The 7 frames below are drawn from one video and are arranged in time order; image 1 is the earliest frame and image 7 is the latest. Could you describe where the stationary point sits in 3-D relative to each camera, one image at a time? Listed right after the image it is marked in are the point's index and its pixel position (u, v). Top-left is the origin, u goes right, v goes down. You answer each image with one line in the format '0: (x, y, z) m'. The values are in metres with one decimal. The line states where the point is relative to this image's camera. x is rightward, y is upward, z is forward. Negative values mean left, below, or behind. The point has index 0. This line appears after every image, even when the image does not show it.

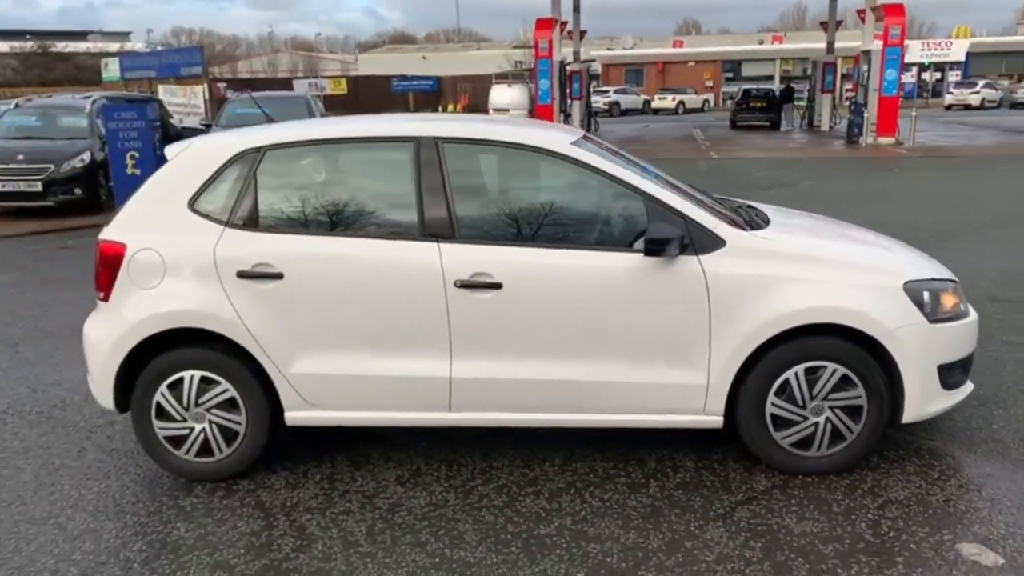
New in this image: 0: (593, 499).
0: (+0.4, -0.9, +3.6) m
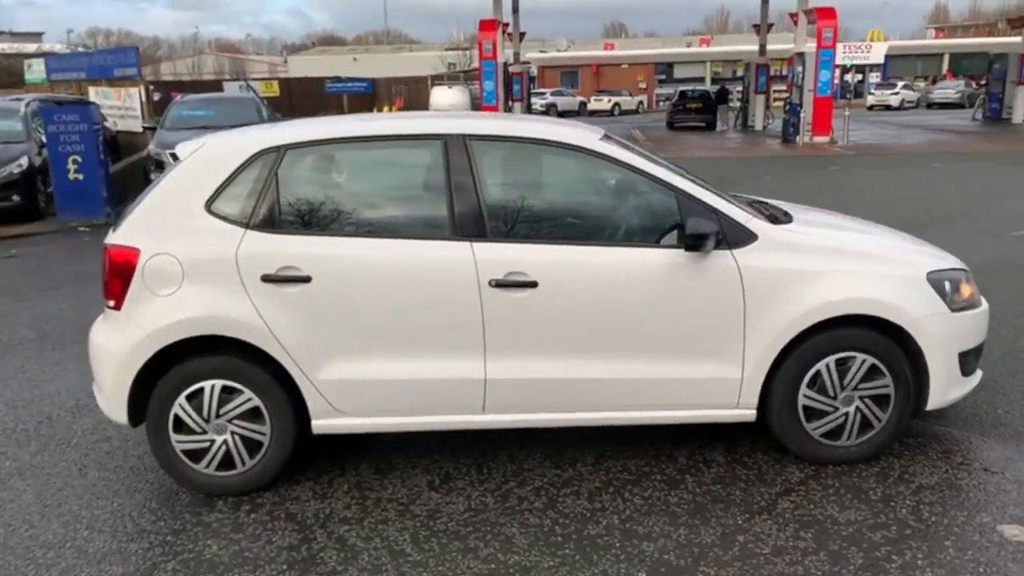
0: (+0.5, -0.9, +3.6) m
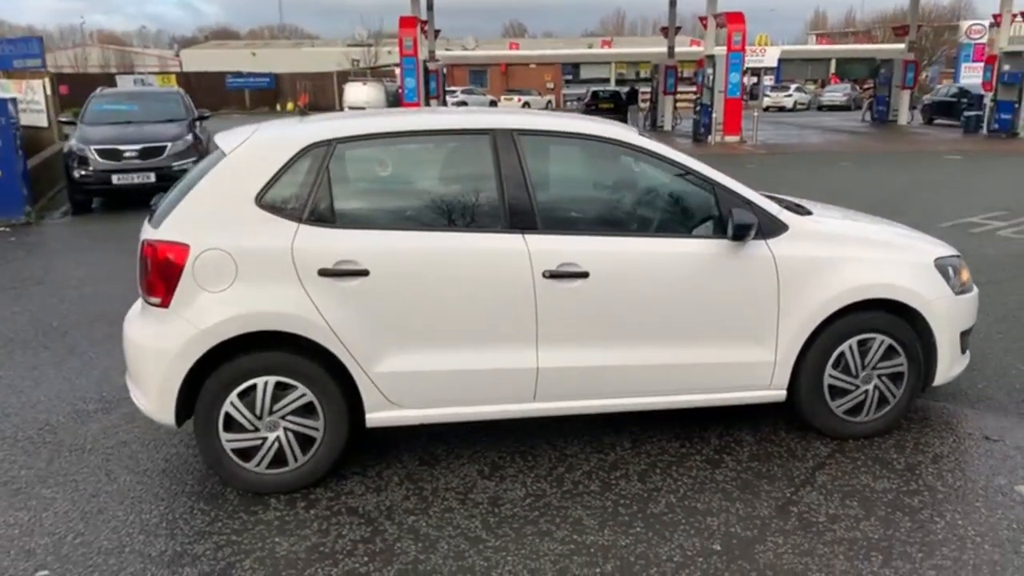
0: (+0.8, -0.9, +3.7) m
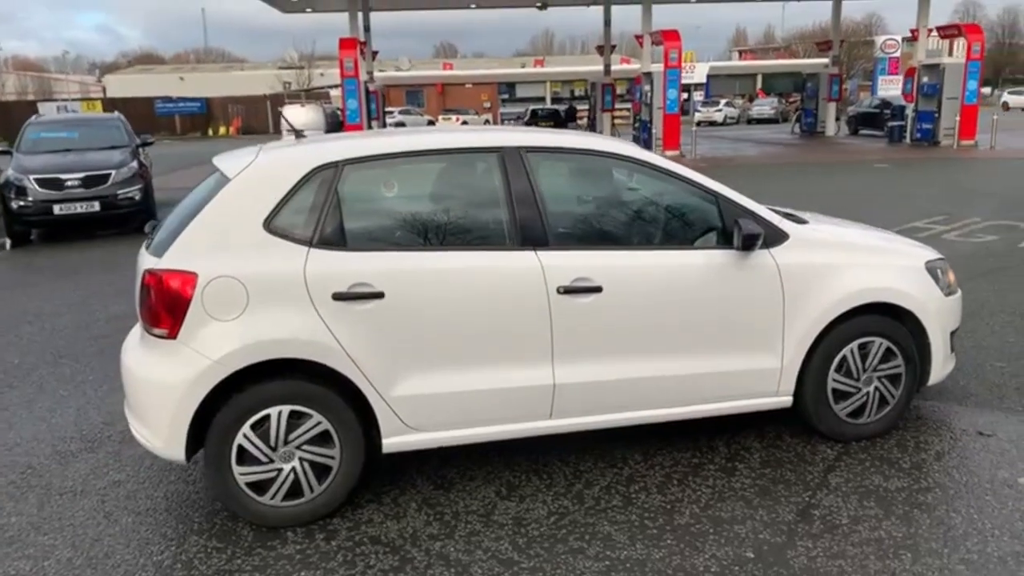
0: (+0.9, -0.9, +3.8) m
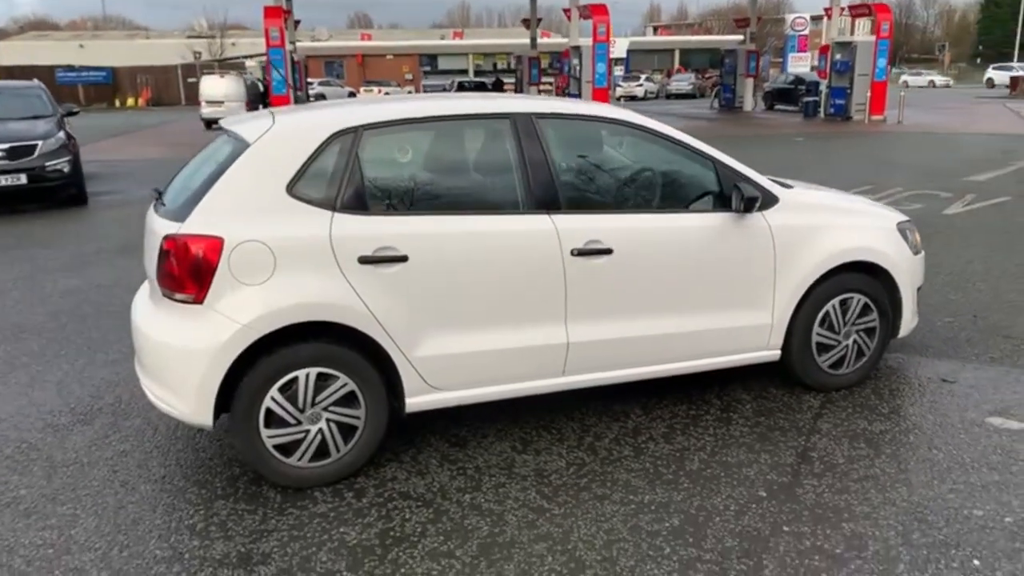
0: (+0.9, -0.7, +4.0) m
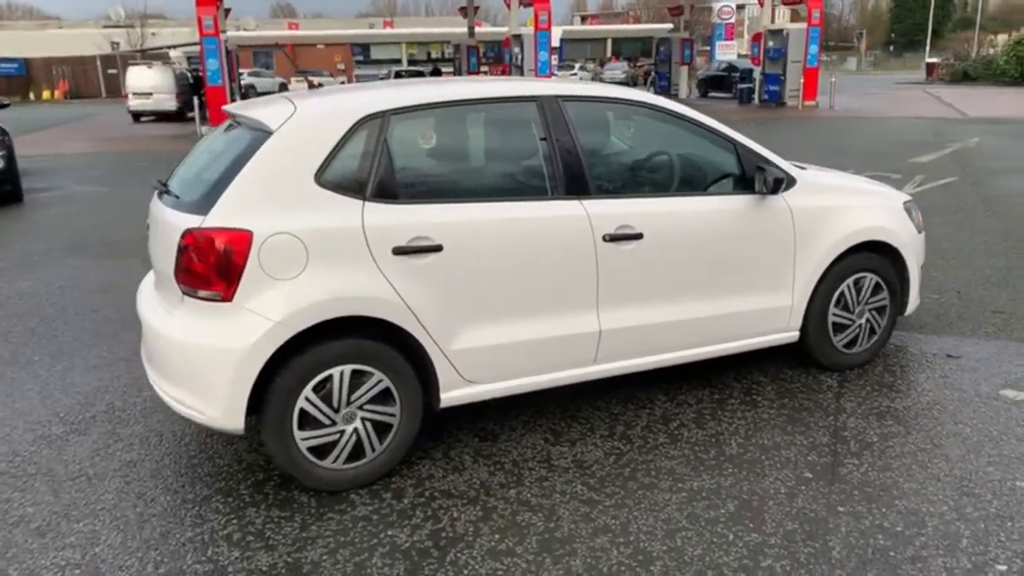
0: (+1.1, -0.6, +4.0) m
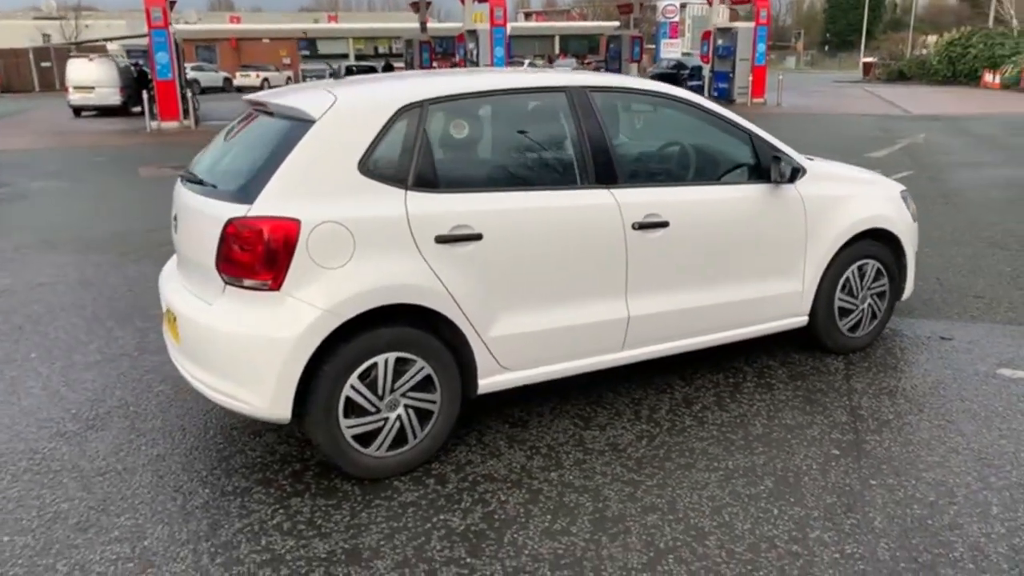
0: (+1.2, -0.6, +4.1) m
